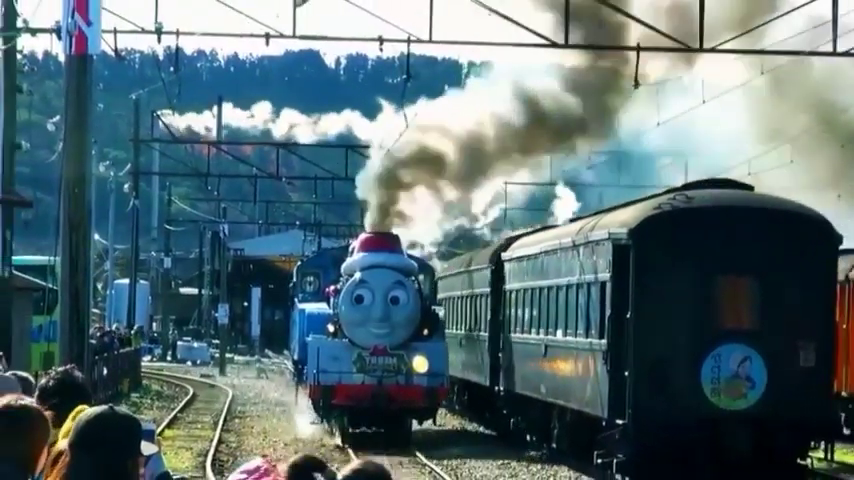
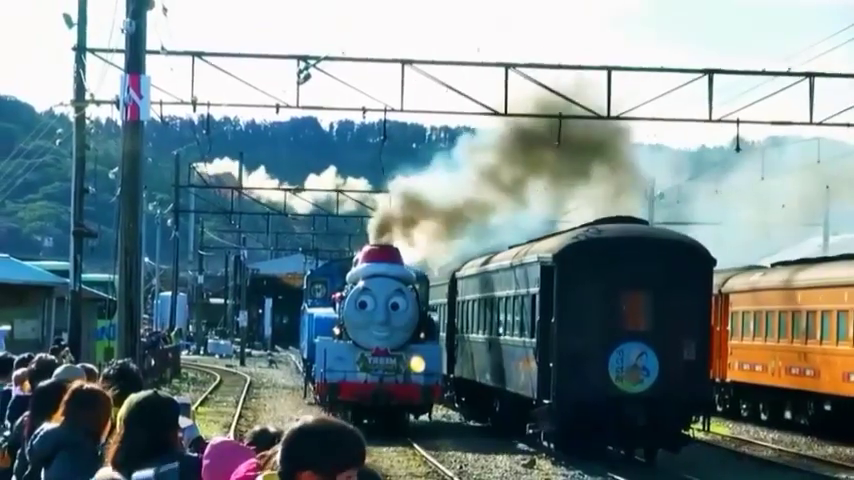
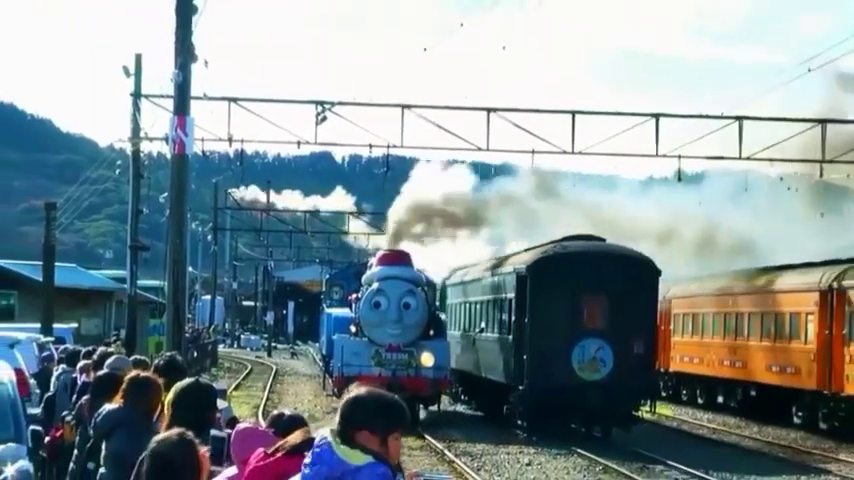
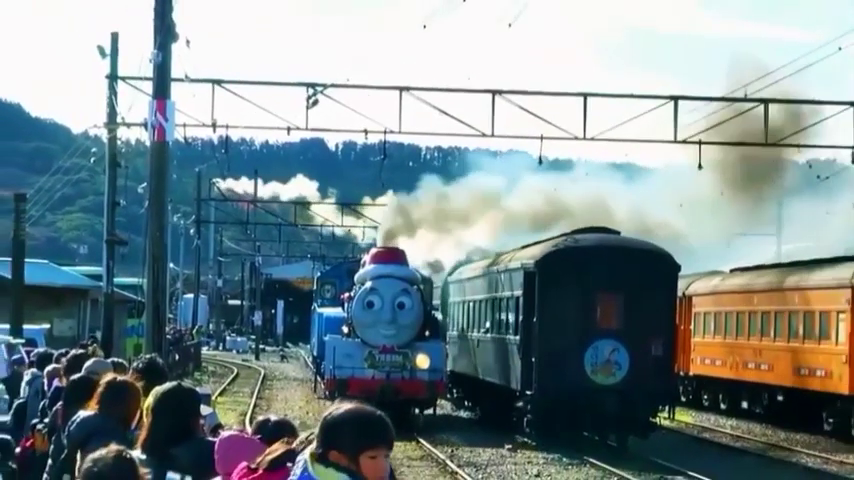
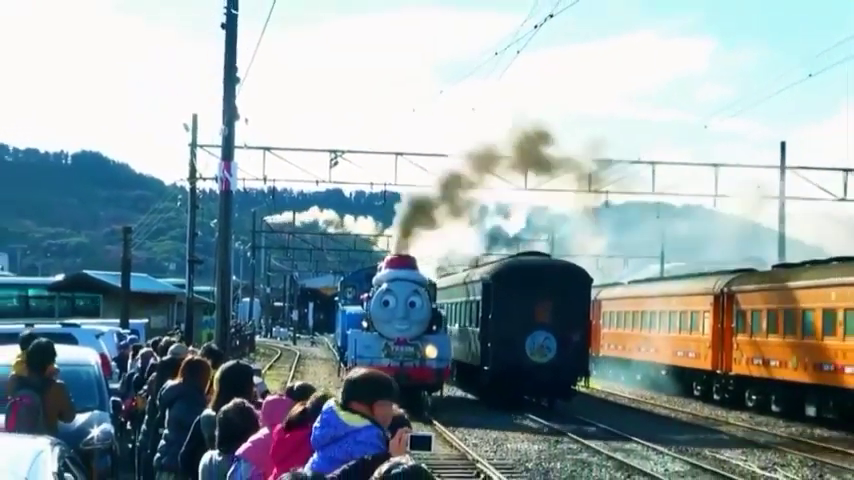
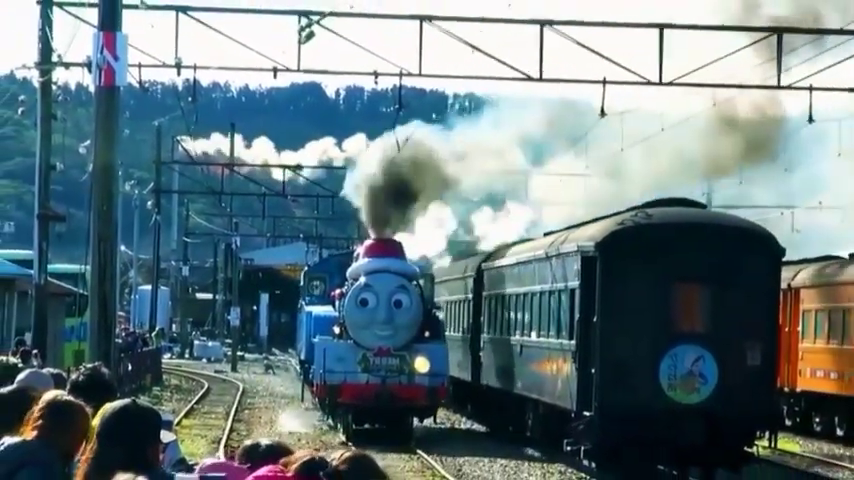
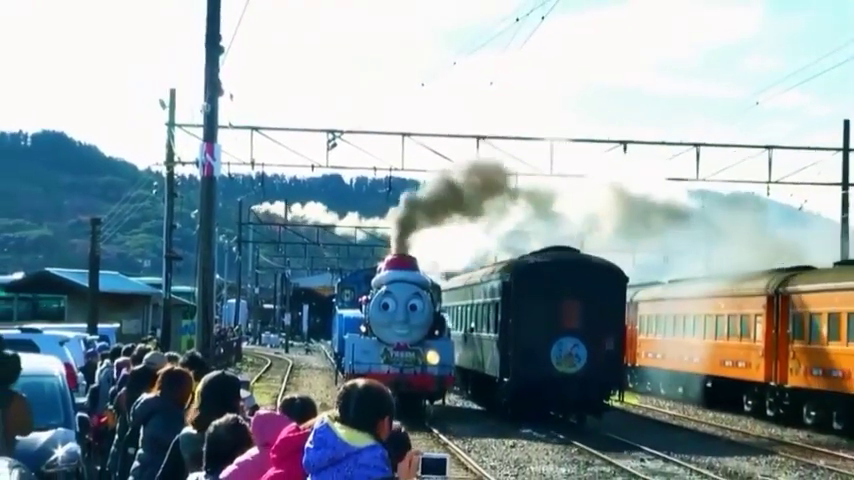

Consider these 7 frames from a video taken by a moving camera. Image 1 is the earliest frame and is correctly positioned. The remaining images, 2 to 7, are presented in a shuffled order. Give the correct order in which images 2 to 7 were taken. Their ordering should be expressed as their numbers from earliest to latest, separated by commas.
6, 2, 4, 3, 7, 5
